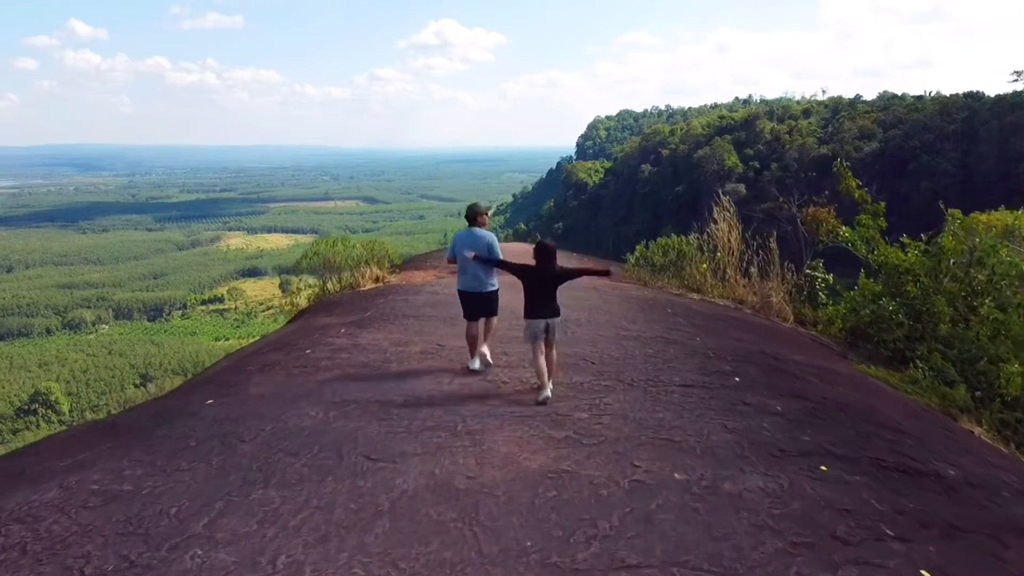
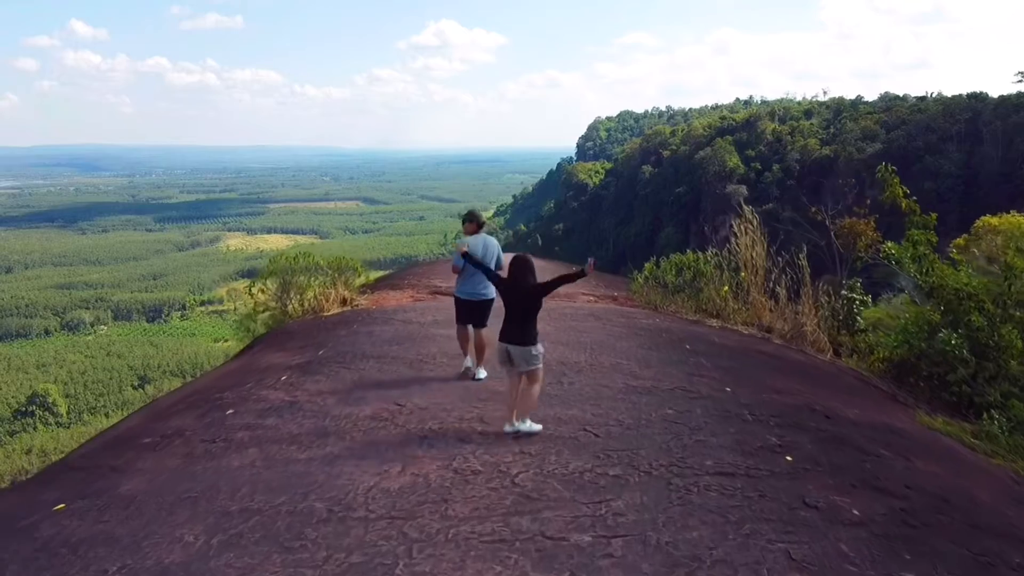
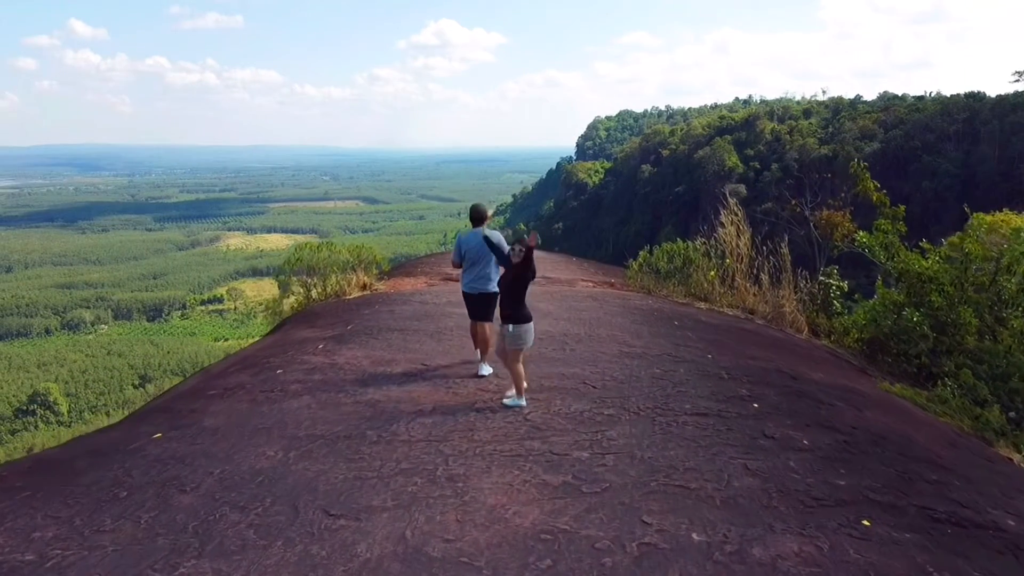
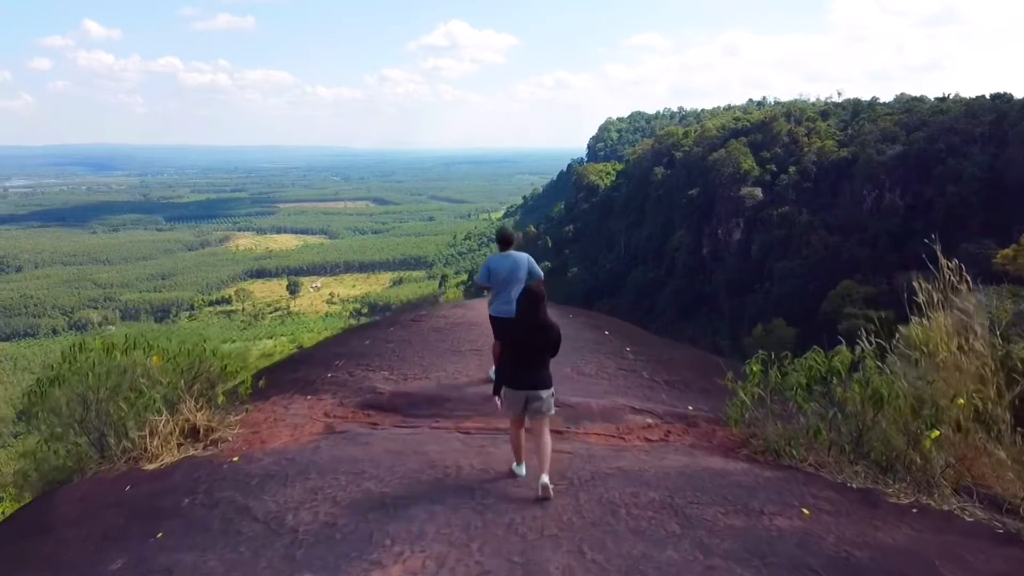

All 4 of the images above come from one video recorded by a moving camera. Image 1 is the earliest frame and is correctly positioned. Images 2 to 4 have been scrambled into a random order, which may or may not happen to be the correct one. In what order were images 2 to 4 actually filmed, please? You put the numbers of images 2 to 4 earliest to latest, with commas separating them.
3, 2, 4
